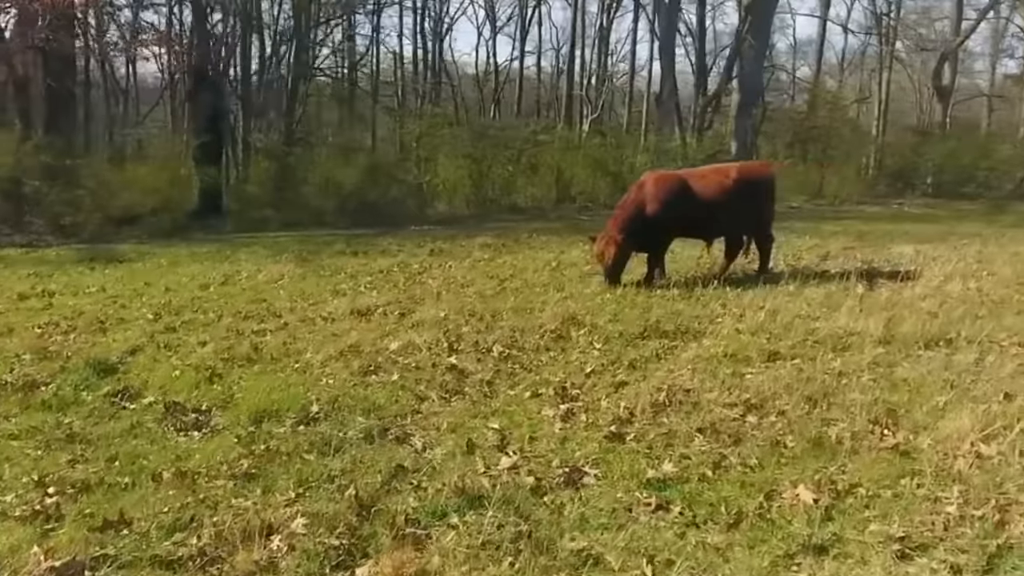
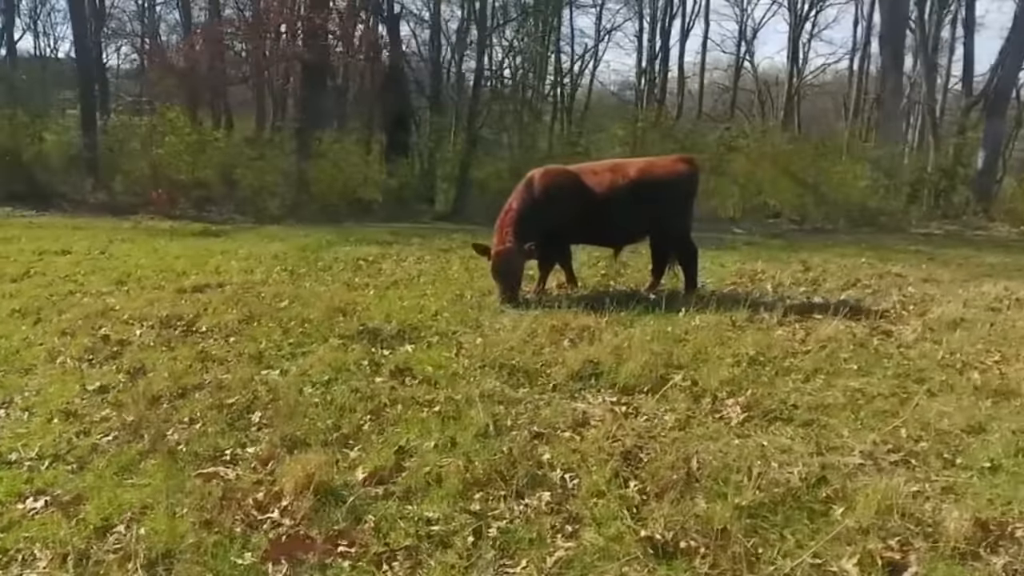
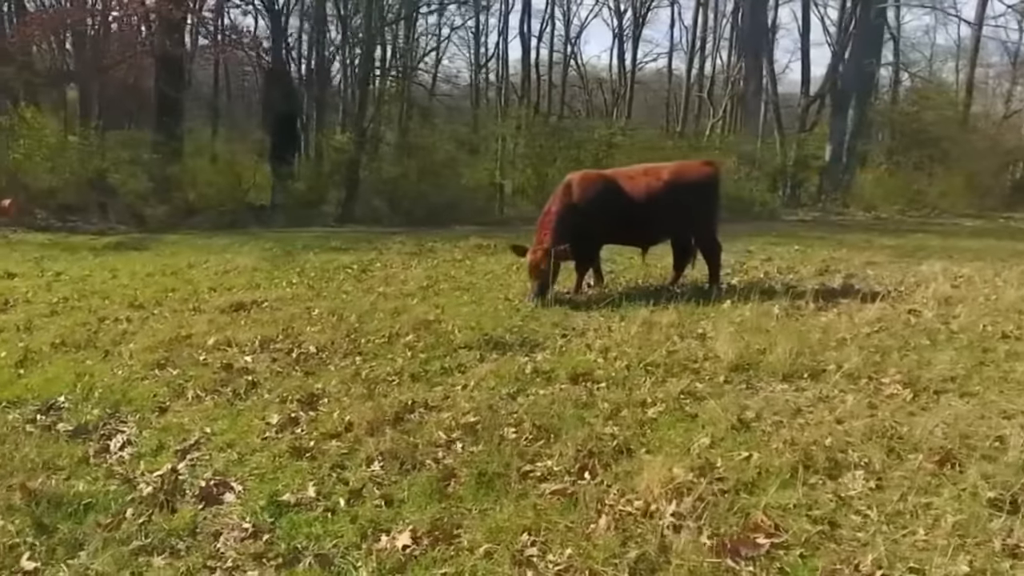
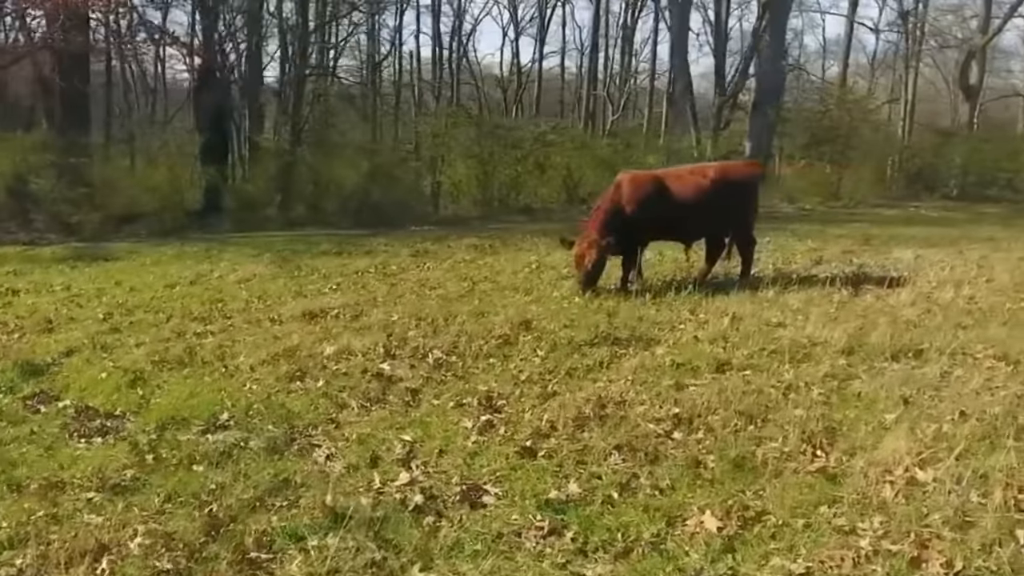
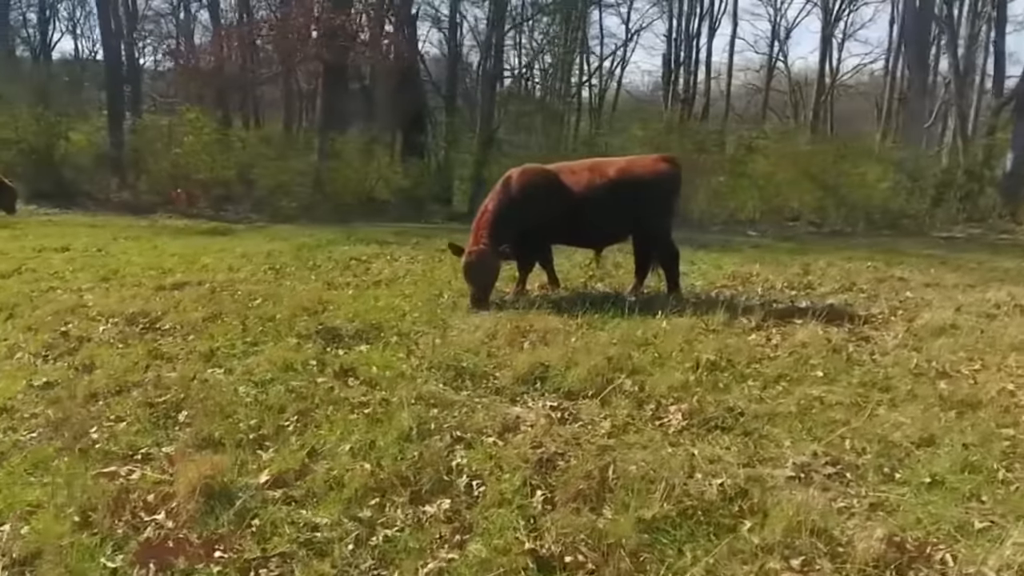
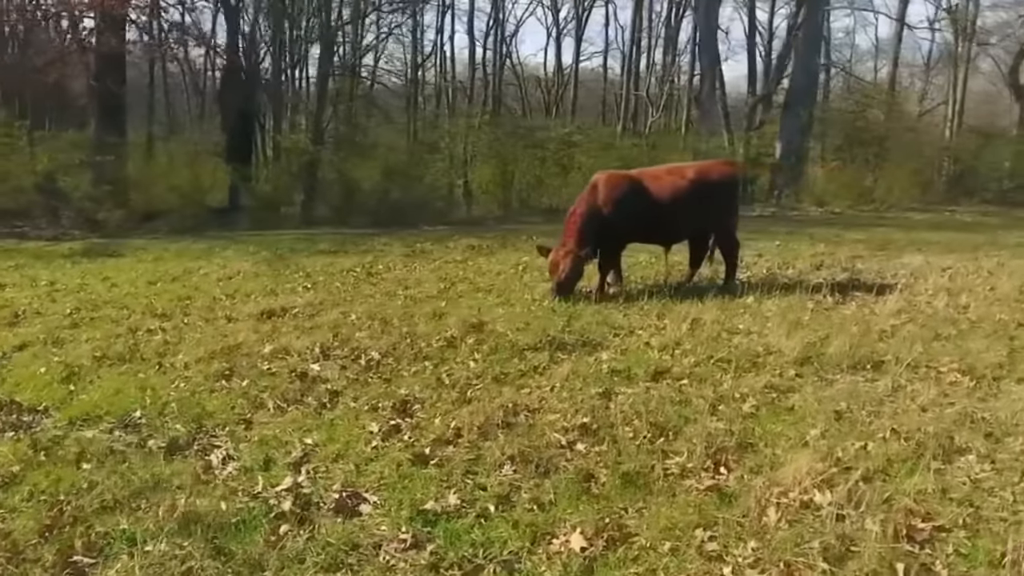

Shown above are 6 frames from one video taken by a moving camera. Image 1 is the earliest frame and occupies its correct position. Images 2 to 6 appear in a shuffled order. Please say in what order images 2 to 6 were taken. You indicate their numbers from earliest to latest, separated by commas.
4, 6, 3, 2, 5
